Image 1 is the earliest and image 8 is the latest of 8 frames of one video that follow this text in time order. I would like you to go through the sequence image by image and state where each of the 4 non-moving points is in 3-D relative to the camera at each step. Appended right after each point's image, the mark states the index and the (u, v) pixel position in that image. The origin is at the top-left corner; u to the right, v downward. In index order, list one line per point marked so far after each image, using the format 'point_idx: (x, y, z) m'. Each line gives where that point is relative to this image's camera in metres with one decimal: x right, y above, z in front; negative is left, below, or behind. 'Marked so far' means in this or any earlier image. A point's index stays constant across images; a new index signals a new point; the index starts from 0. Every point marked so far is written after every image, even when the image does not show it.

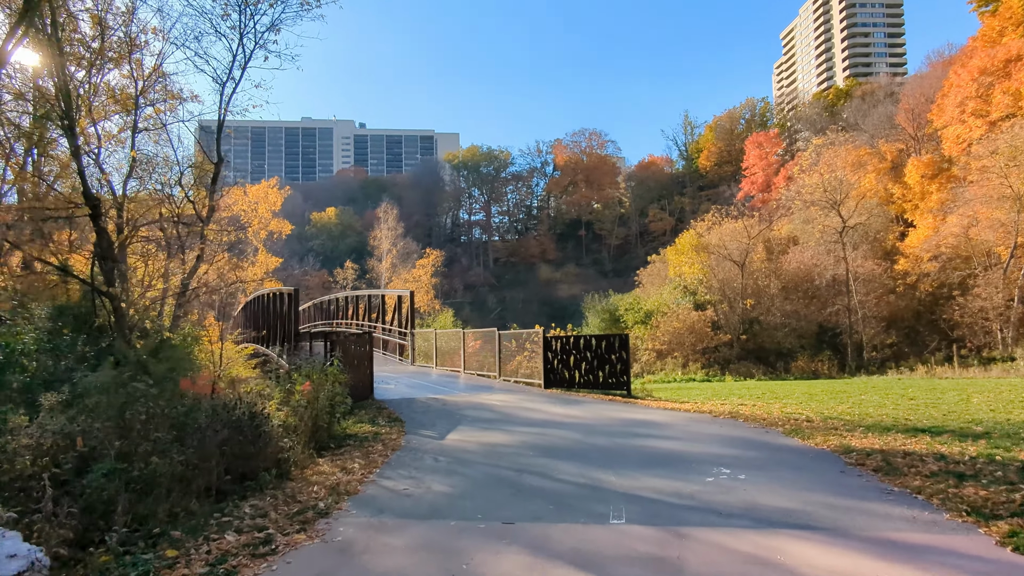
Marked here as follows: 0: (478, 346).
0: (-0.8, -1.4, +14.4) m
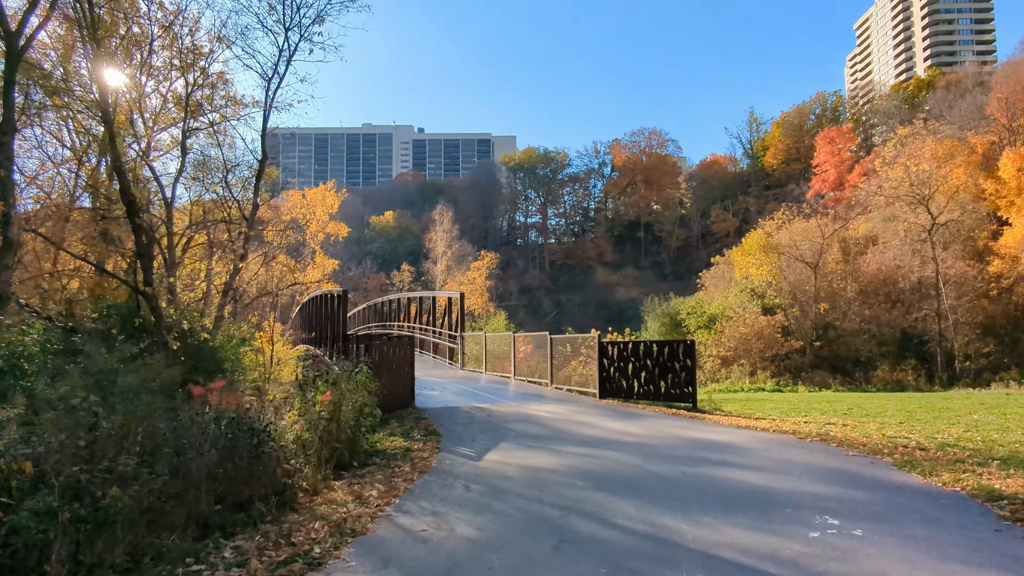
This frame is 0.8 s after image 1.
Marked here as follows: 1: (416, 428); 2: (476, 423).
0: (+0.4, -1.4, +13.6) m
1: (-1.1, -1.6, +7.1) m
2: (-0.4, -1.7, +7.7) m
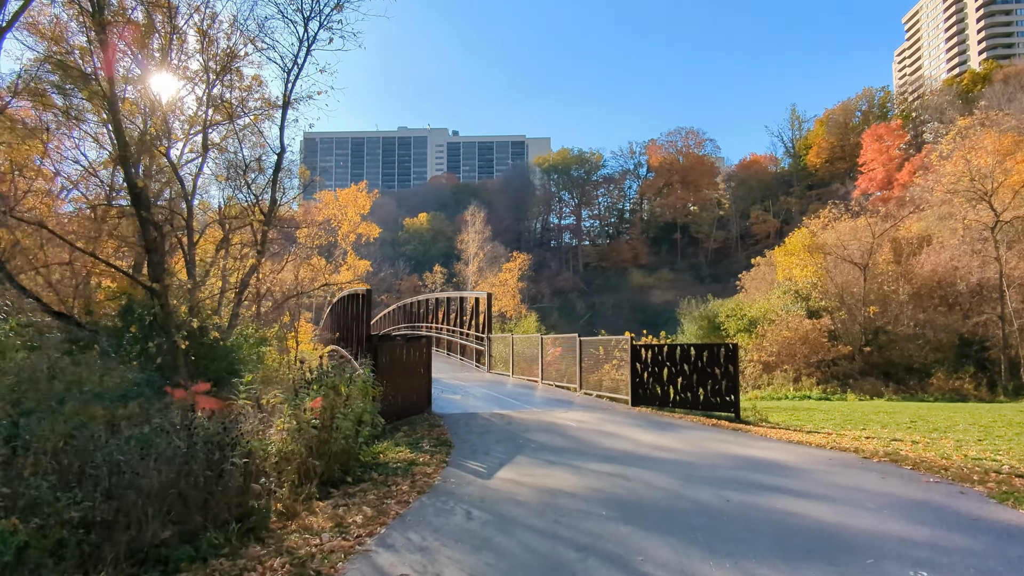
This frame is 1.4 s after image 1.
0: (+0.9, -1.4, +12.9) m
1: (-0.9, -1.6, +6.5) m
2: (-0.2, -1.6, +7.0) m
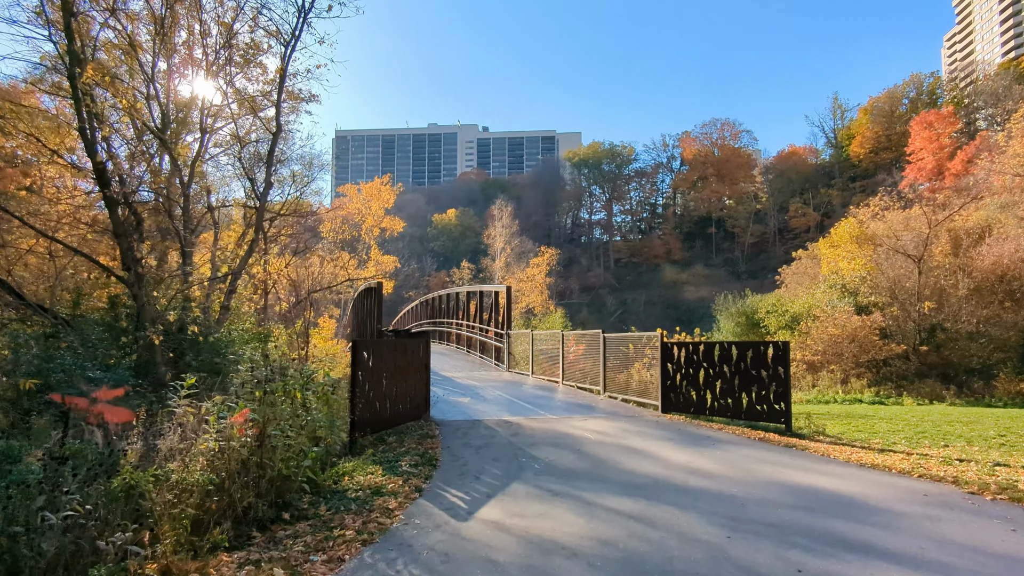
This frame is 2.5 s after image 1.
0: (+1.3, -1.2, +11.7) m
1: (-0.9, -1.5, +5.4) m
2: (-0.2, -1.5, +5.9) m
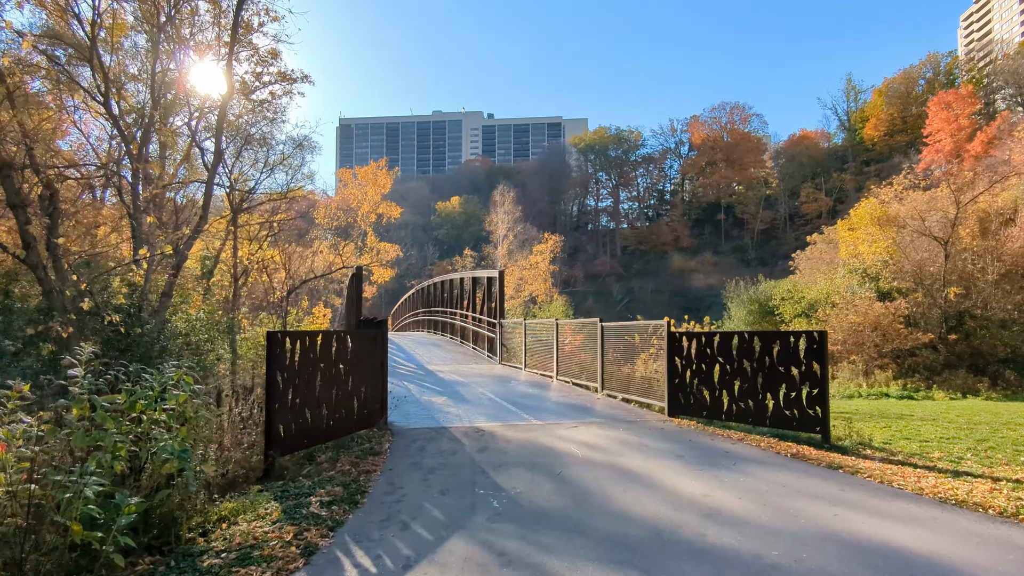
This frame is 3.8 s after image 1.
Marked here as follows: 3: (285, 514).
0: (+1.1, -1.0, +10.3) m
1: (-1.2, -1.3, +4.1) m
2: (-0.4, -1.3, +4.6) m
3: (-1.2, -1.2, +3.4) m
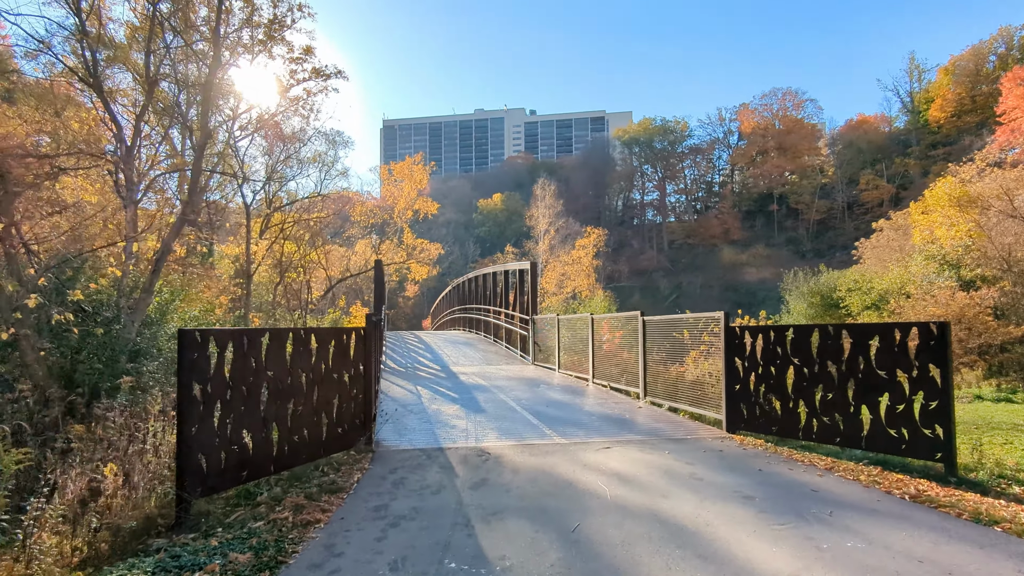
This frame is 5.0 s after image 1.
0: (+1.5, -0.8, +9.0) m
1: (-1.2, -1.2, +2.9) m
2: (-0.4, -1.2, +3.3) m
3: (-1.3, -1.1, +2.2) m
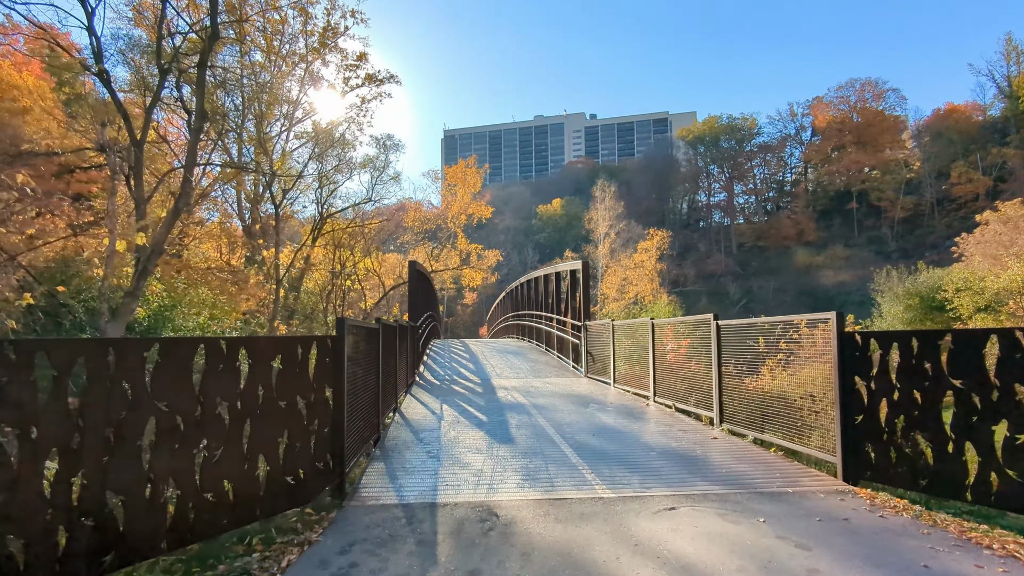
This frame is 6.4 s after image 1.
0: (+2.0, -0.8, +7.4) m
1: (-1.3, -1.1, +1.6) m
2: (-0.5, -1.2, +1.9) m
3: (-1.5, -1.1, +0.9) m
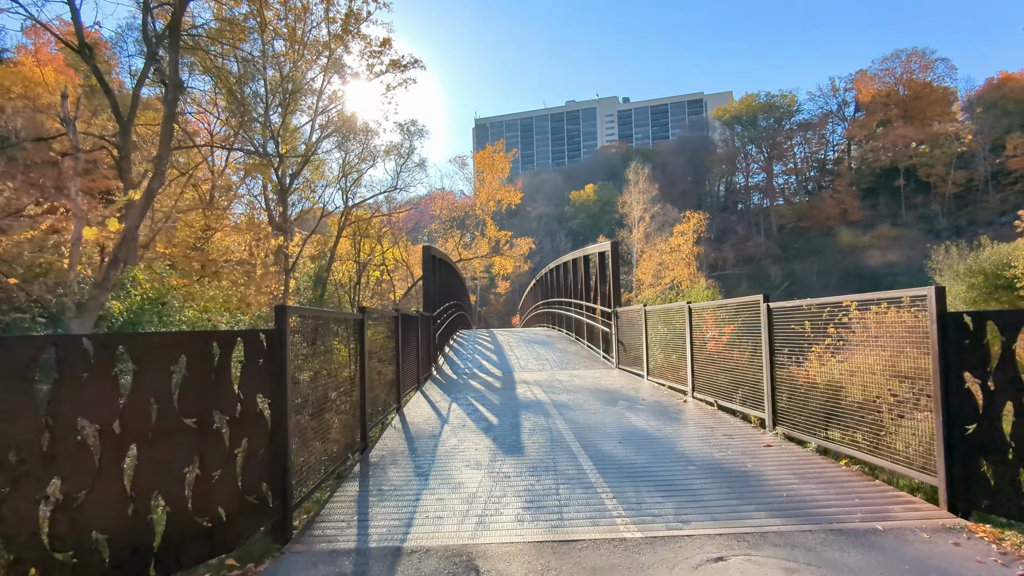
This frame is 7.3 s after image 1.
0: (+2.2, -0.6, +6.4) m
1: (-1.5, -1.1, +0.8) m
2: (-0.6, -1.1, +1.1) m
3: (-1.7, -1.0, +0.1) m
